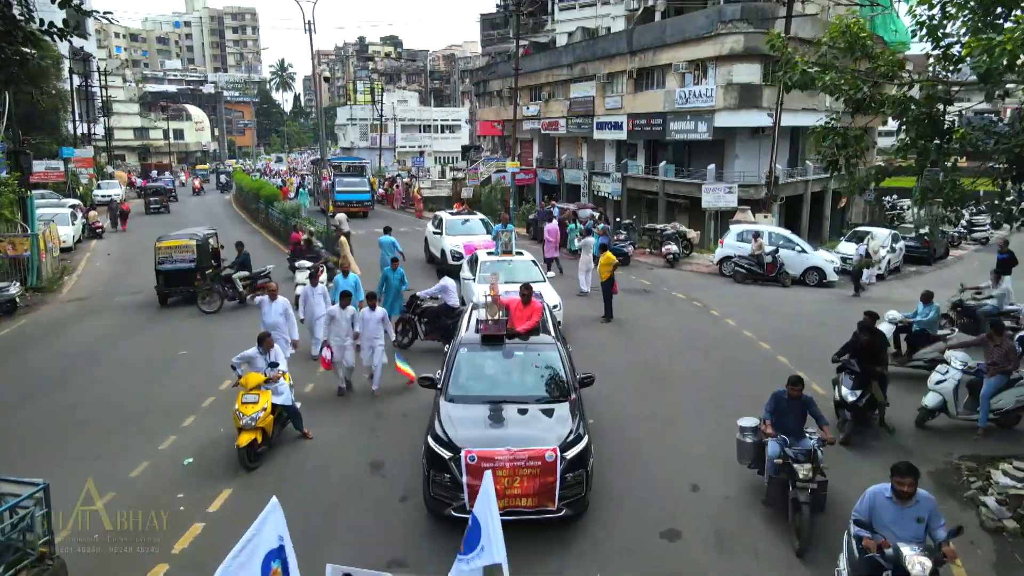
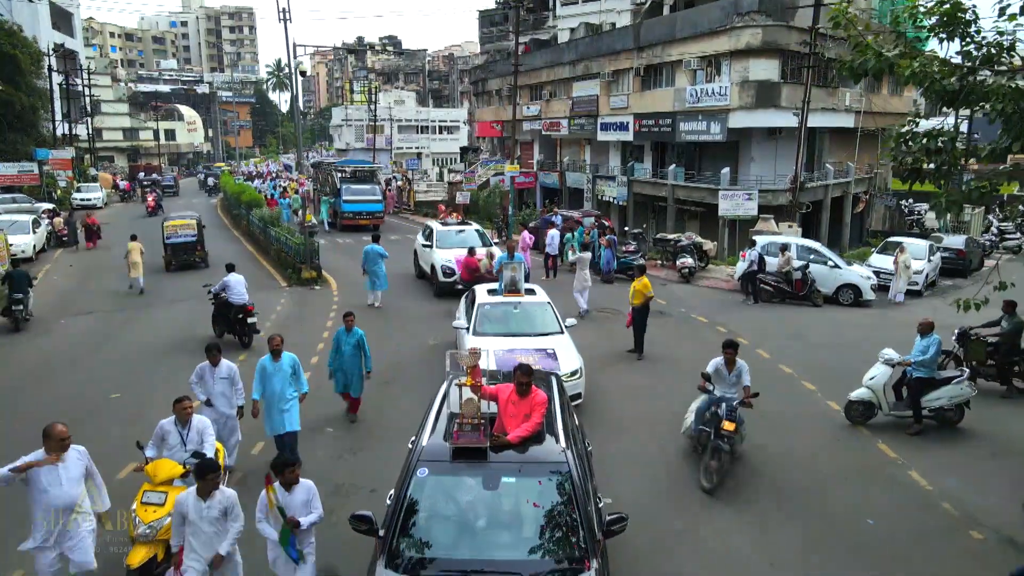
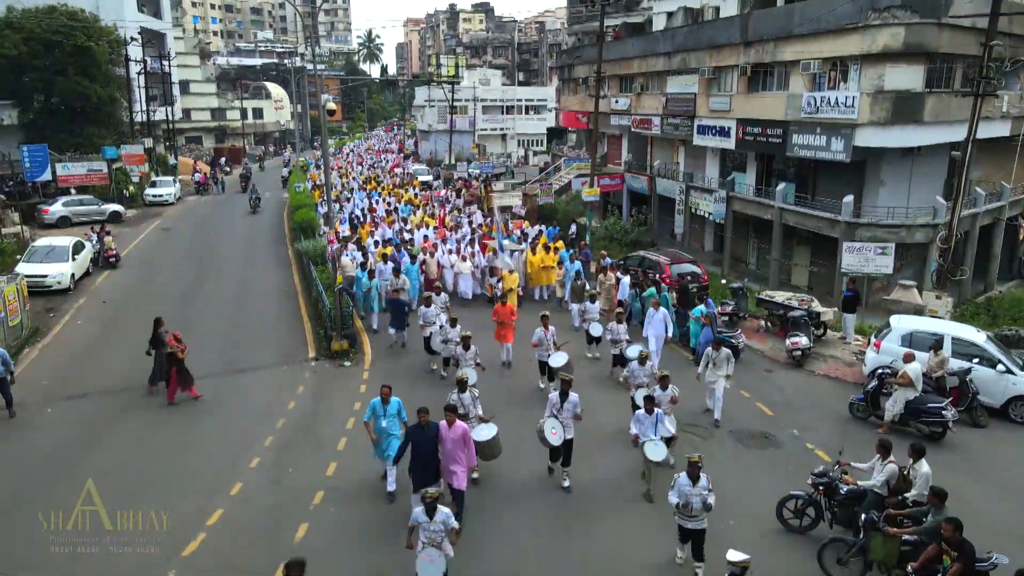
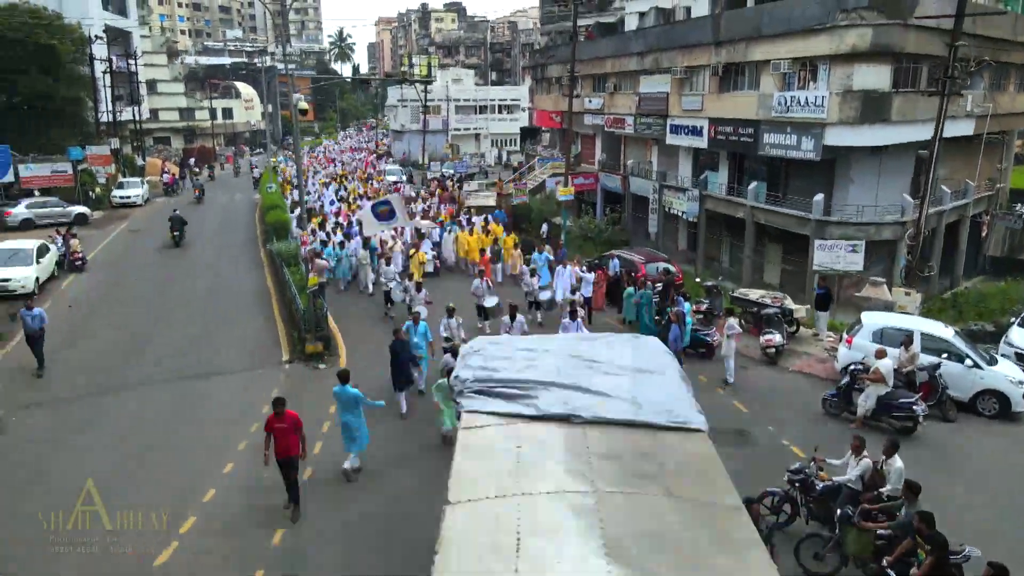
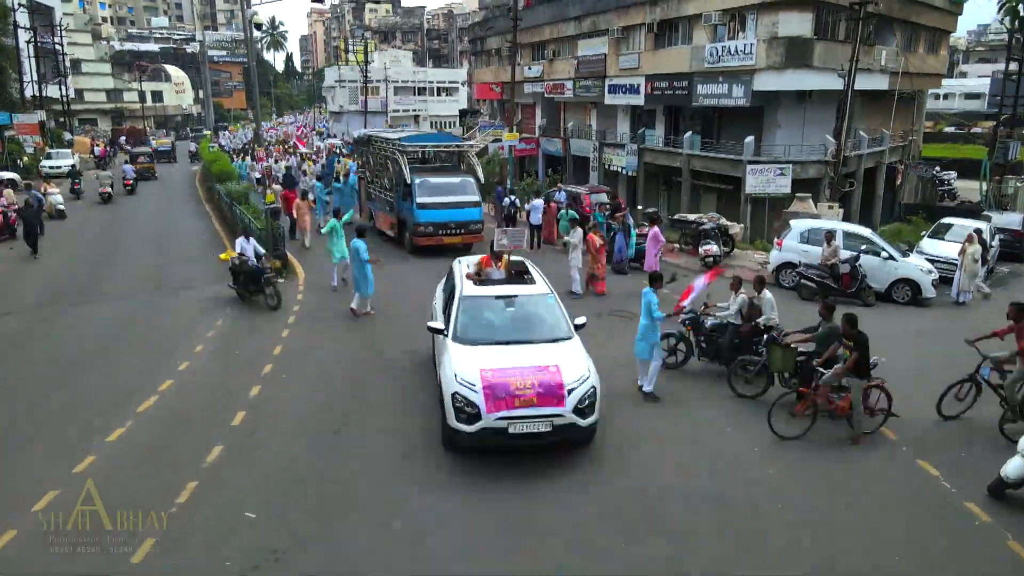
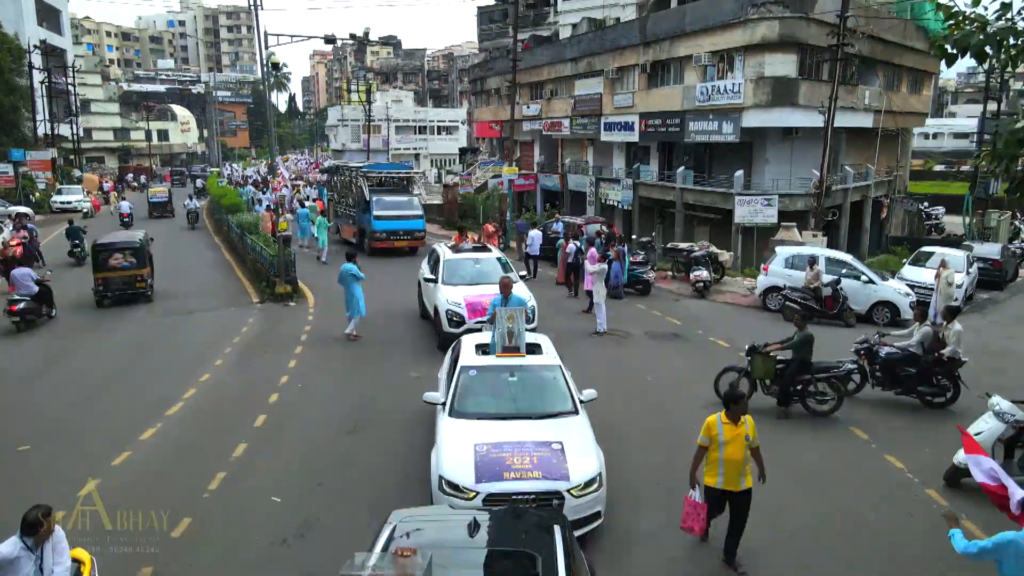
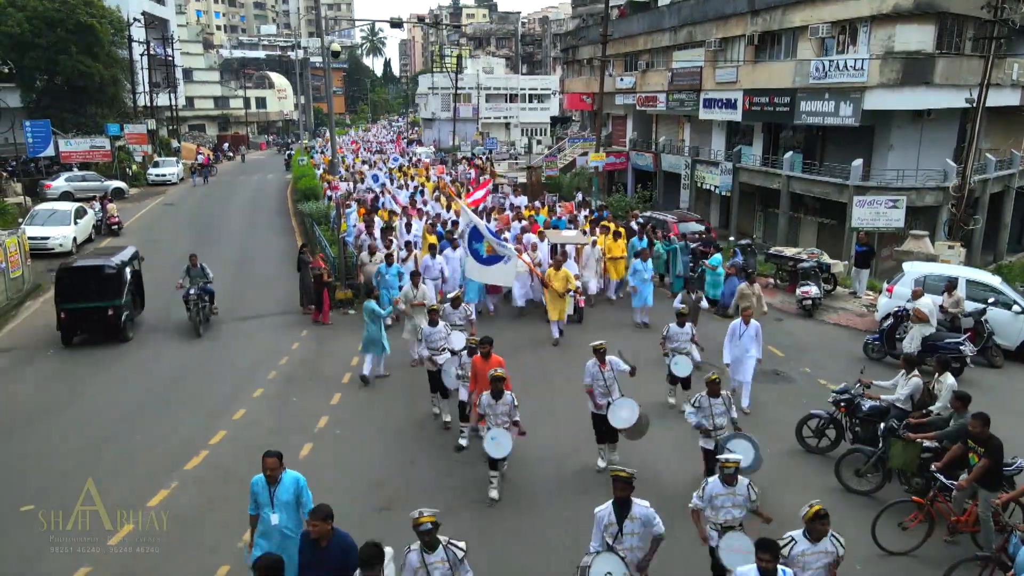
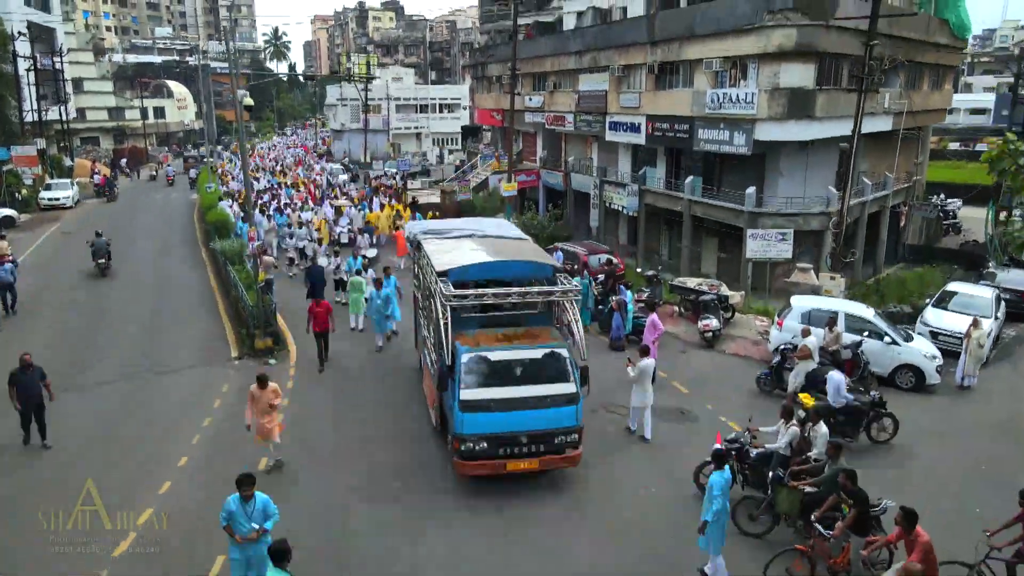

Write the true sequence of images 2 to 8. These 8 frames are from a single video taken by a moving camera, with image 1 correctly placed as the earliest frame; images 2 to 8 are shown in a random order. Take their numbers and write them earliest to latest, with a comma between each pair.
2, 6, 5, 8, 4, 3, 7
